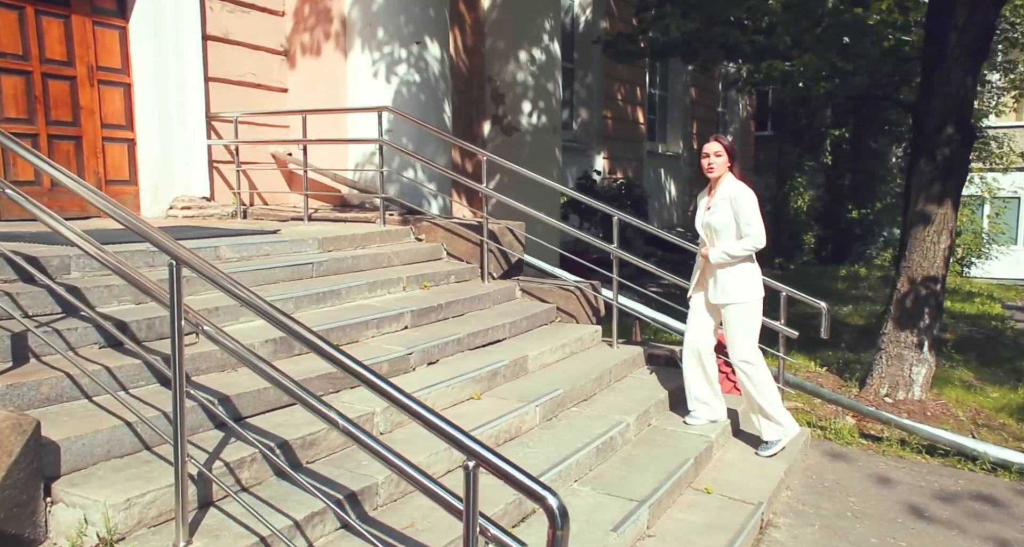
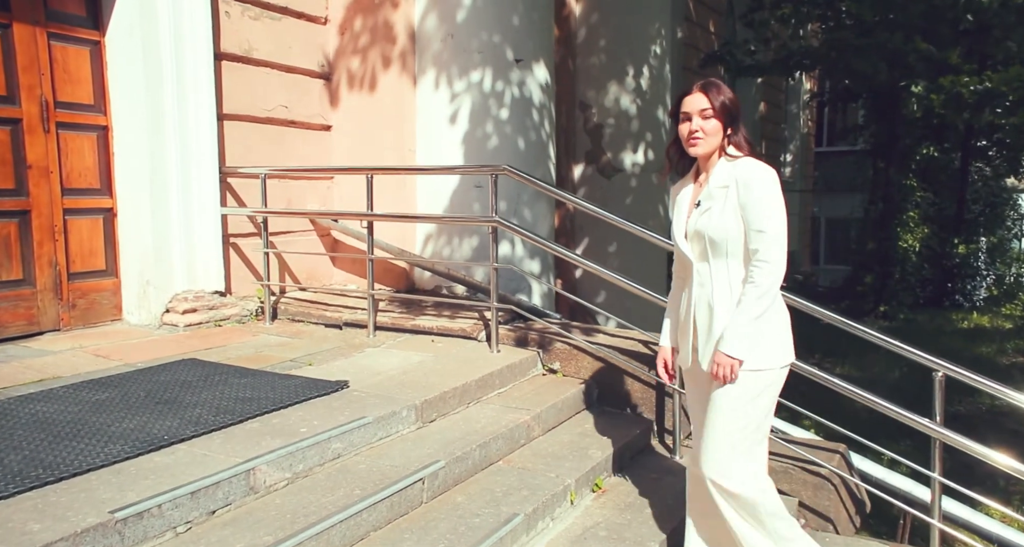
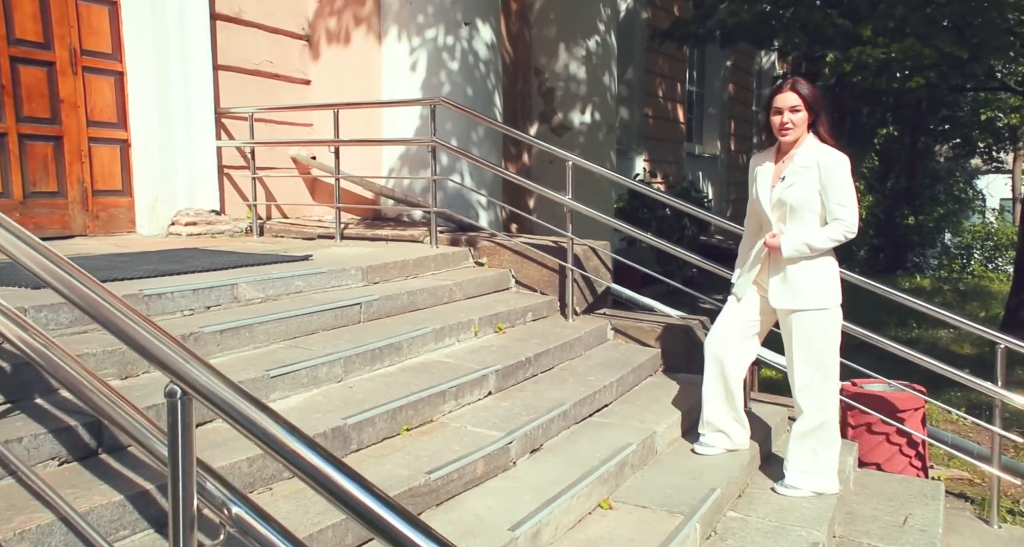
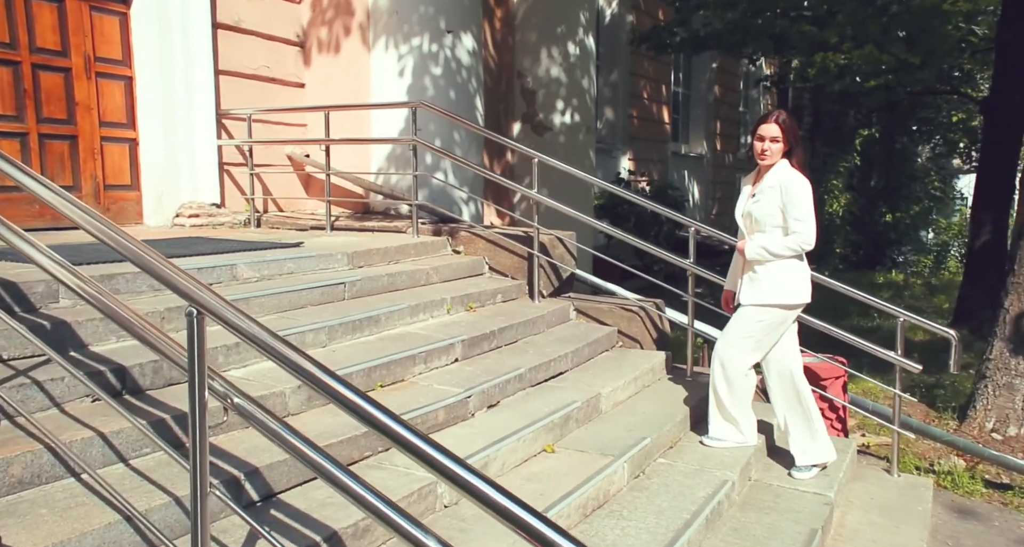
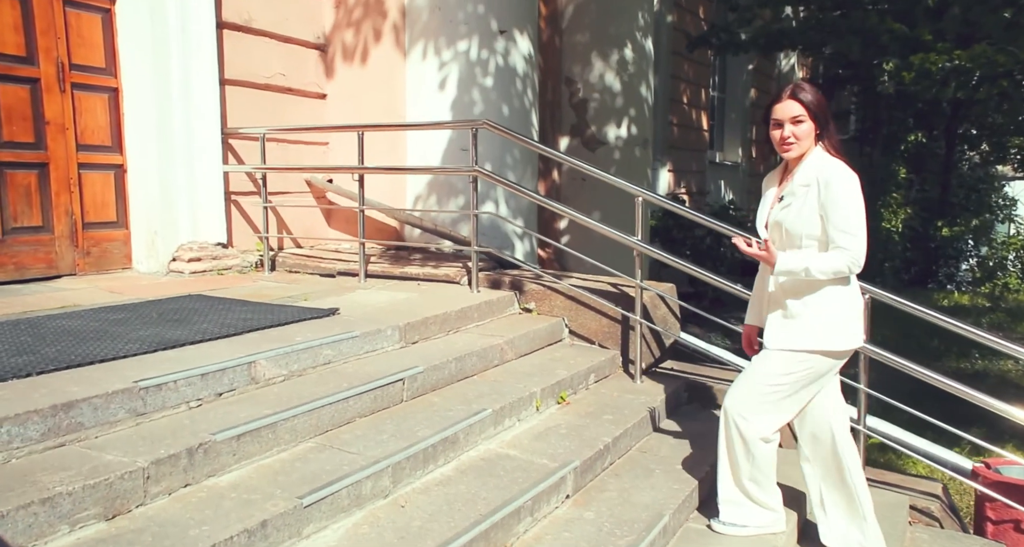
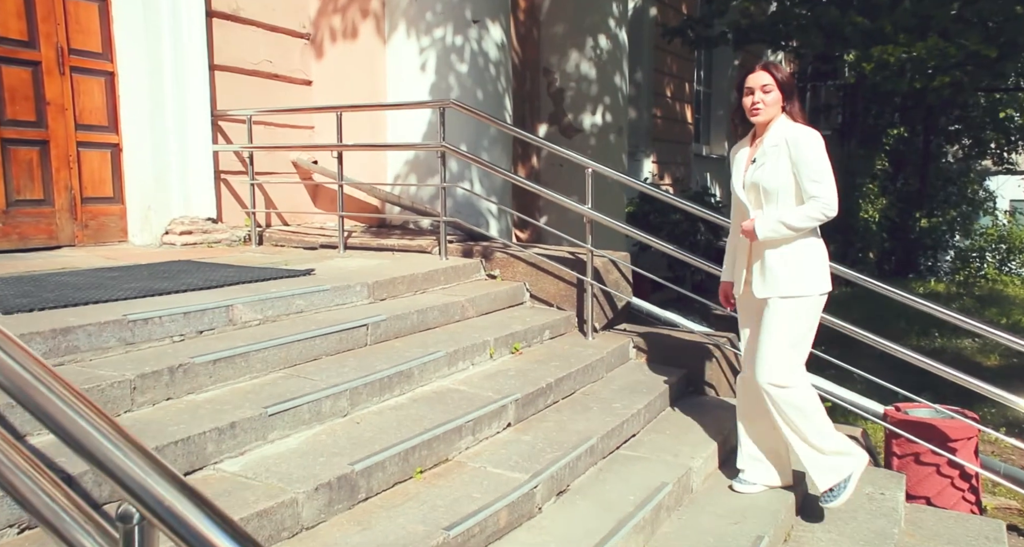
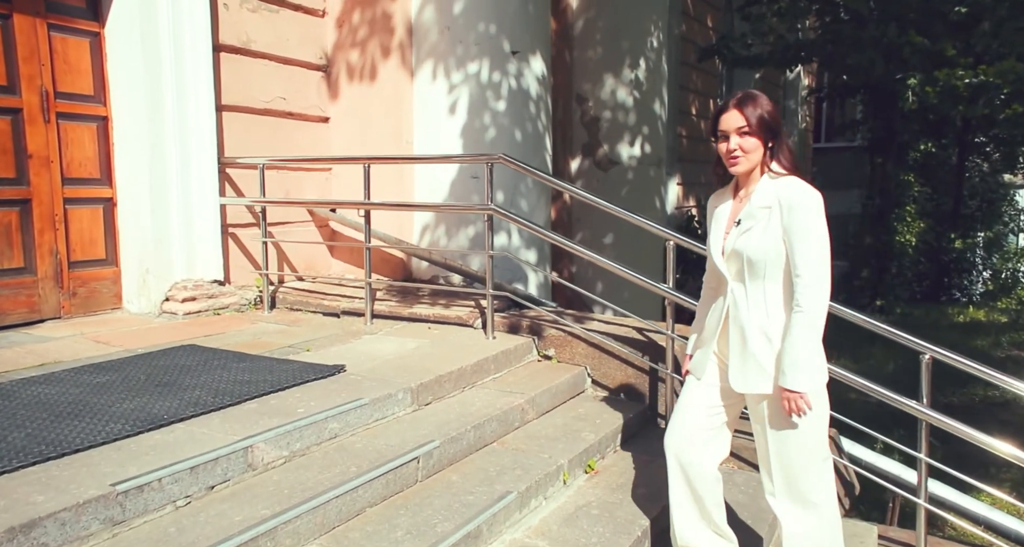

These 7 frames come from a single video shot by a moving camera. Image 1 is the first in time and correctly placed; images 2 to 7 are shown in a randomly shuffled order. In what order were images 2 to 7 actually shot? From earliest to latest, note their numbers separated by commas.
4, 3, 6, 5, 7, 2
